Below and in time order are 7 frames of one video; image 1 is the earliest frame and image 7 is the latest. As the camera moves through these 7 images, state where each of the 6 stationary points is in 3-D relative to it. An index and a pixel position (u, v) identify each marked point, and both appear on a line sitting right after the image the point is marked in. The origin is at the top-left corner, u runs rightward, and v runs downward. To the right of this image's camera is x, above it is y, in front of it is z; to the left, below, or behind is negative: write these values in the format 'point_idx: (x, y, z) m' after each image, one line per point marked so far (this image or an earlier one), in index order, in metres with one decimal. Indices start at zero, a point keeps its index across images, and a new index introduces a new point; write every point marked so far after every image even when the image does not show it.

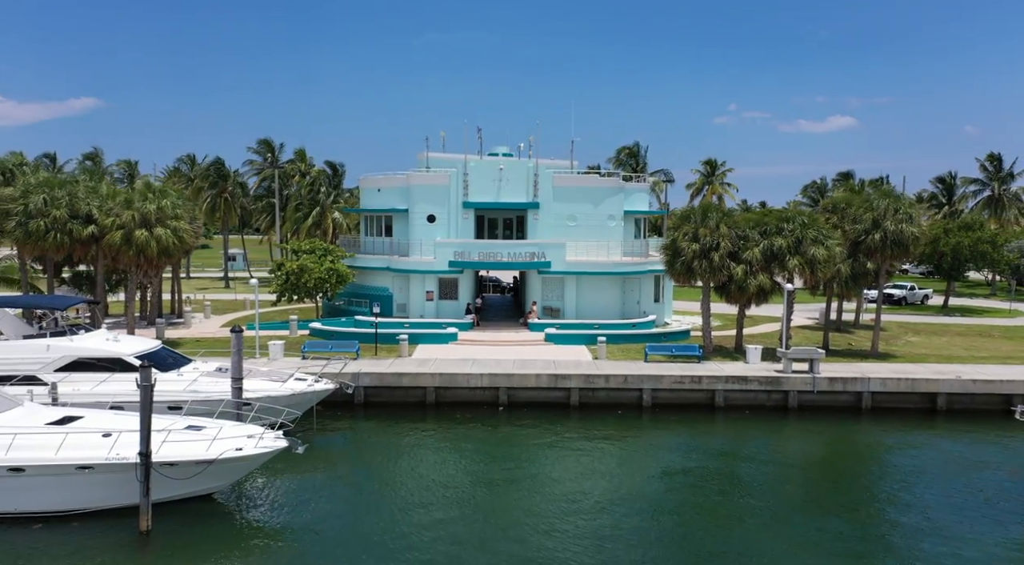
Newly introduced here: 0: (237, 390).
0: (-6.6, -2.5, +19.5) m
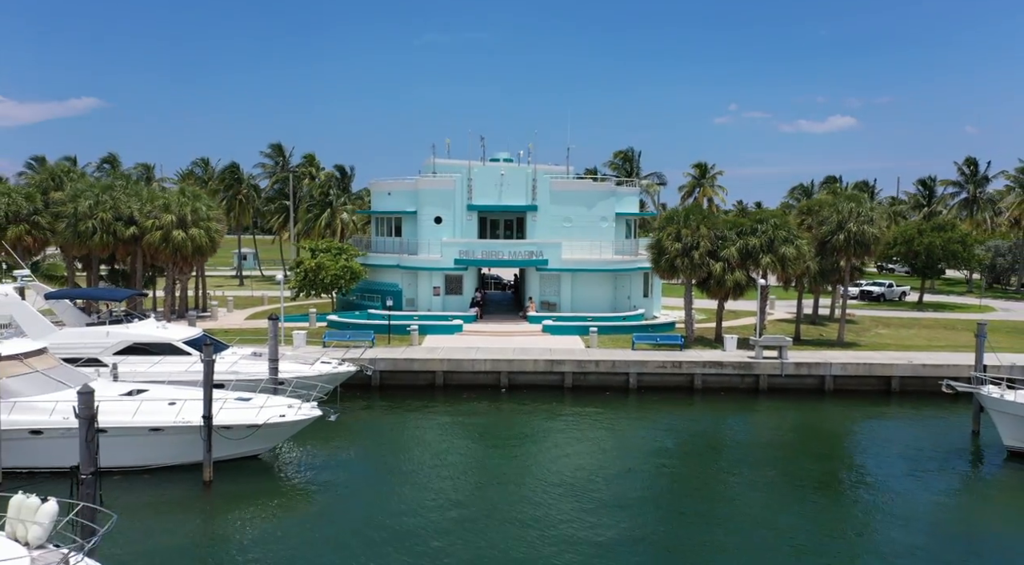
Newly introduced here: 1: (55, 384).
0: (-6.6, -2.3, +22.5) m
1: (-10.4, -2.3, +18.6) m
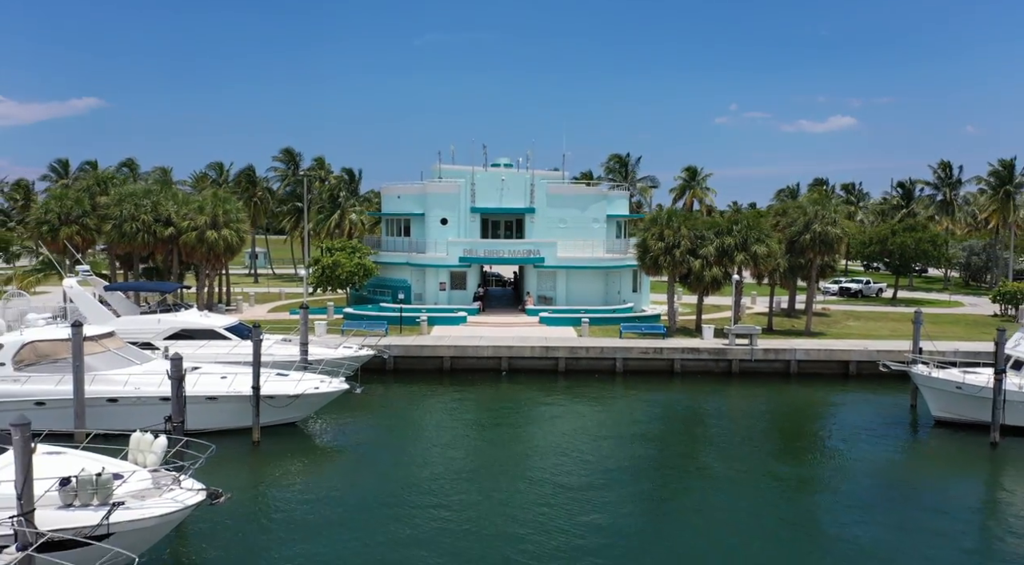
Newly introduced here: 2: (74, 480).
0: (-6.6, -2.2, +25.9) m
1: (-10.4, -2.1, +22.0) m
2: (-6.4, -2.9, +12.1) m
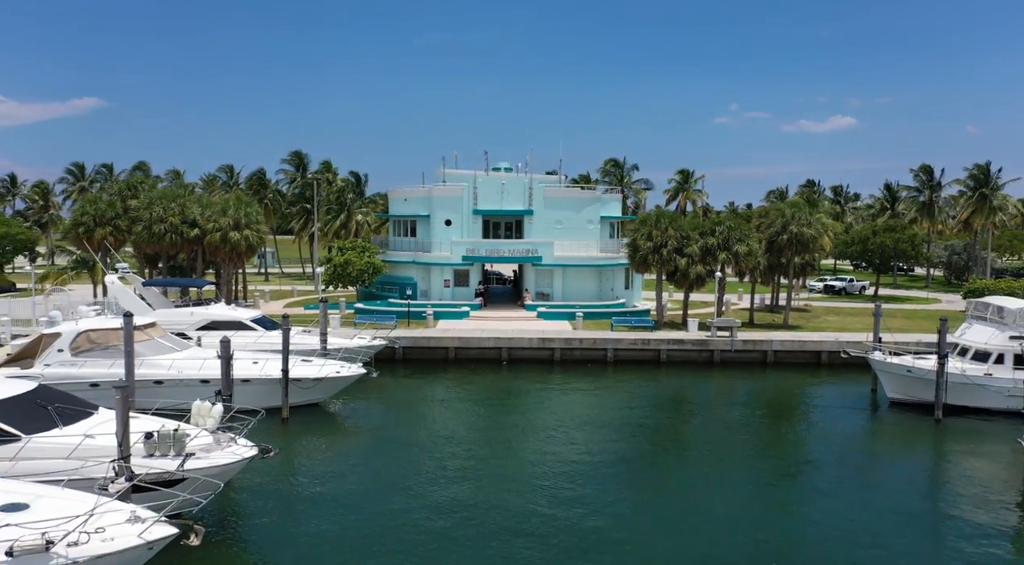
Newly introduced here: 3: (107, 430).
0: (-6.6, -2.0, +28.7) m
1: (-10.5, -1.9, +24.8) m
2: (-6.5, -2.8, +14.9) m
3: (-7.4, -2.7, +15.0) m
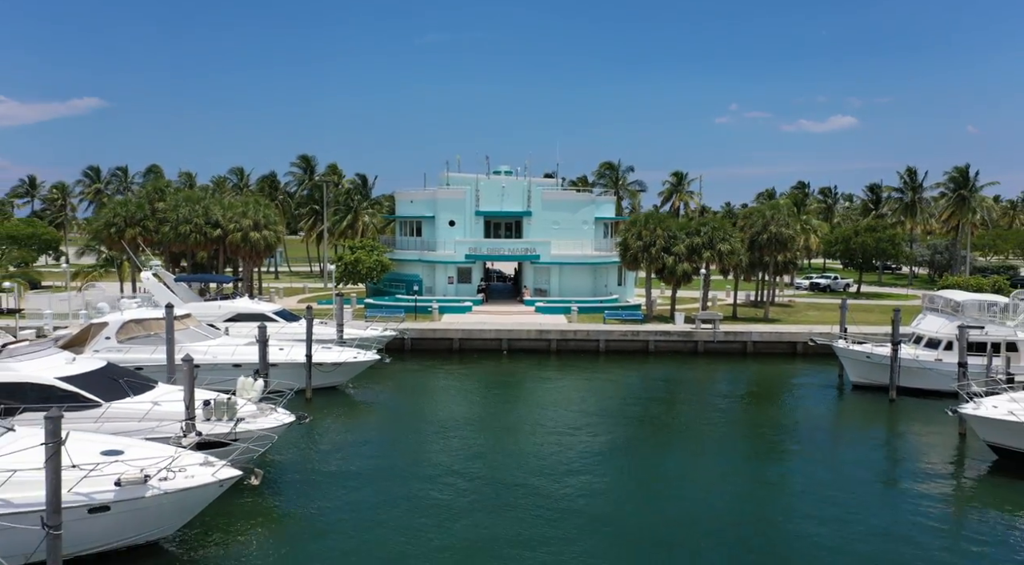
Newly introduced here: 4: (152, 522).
0: (-6.6, -1.8, +31.6) m
1: (-10.5, -1.8, +27.7) m
2: (-6.5, -2.6, +17.8) m
3: (-7.4, -2.6, +17.9) m
4: (-6.2, -4.1, +14.2) m
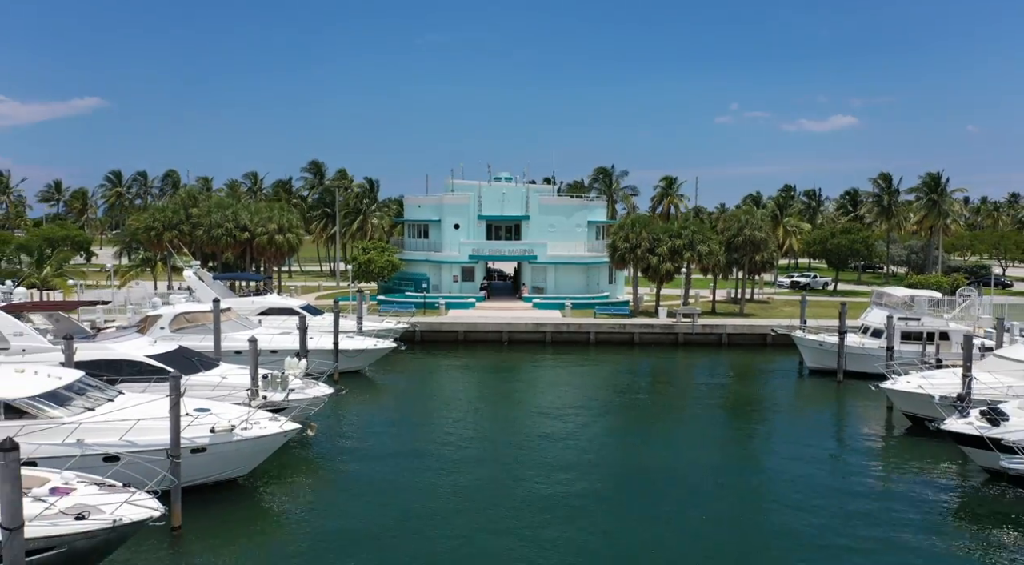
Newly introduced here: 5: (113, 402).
0: (-6.7, -1.7, +35.8) m
1: (-10.5, -1.7, +32.0) m
2: (-6.5, -2.5, +22.0) m
3: (-7.5, -2.5, +22.2) m
4: (-6.2, -4.1, +18.5) m
5: (-8.9, -2.7, +18.3) m
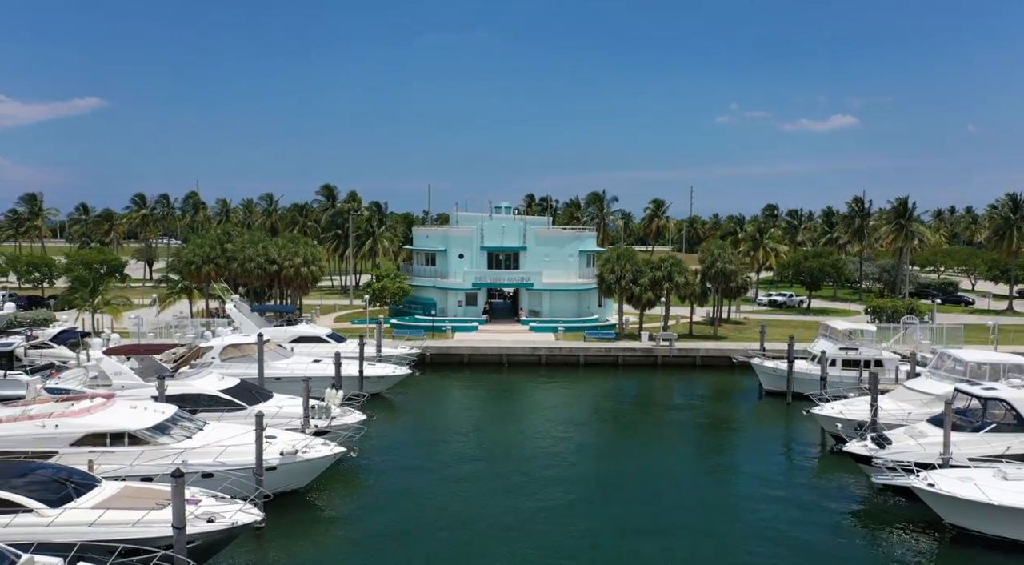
0: (-6.7, -3.4, +41.4) m
1: (-10.6, -3.3, +37.5) m
2: (-6.6, -4.2, +27.6) m
3: (-7.6, -4.1, +27.7) m
4: (-6.3, -5.7, +24.0) m
5: (-9.0, -4.3, +23.9) m
